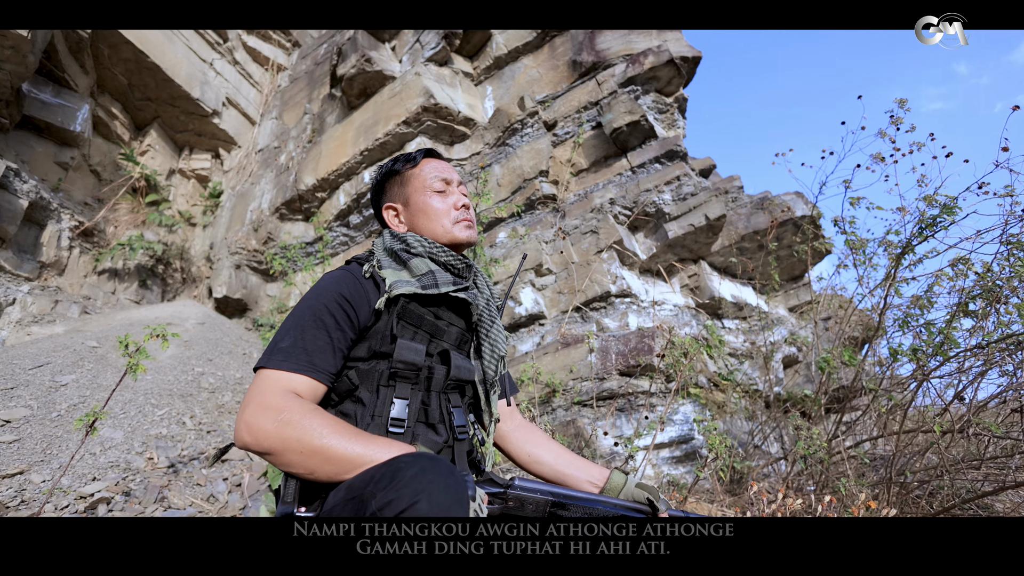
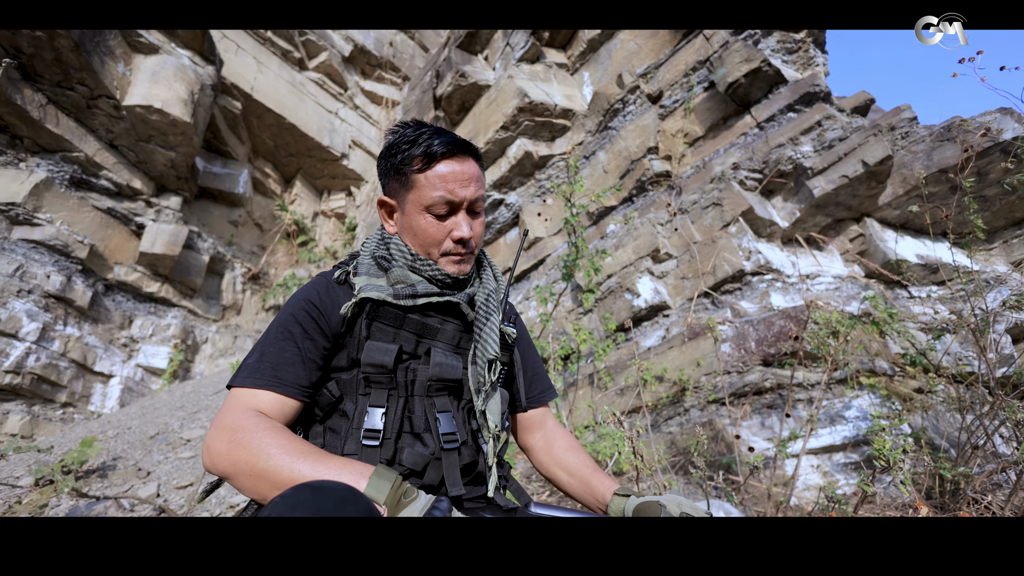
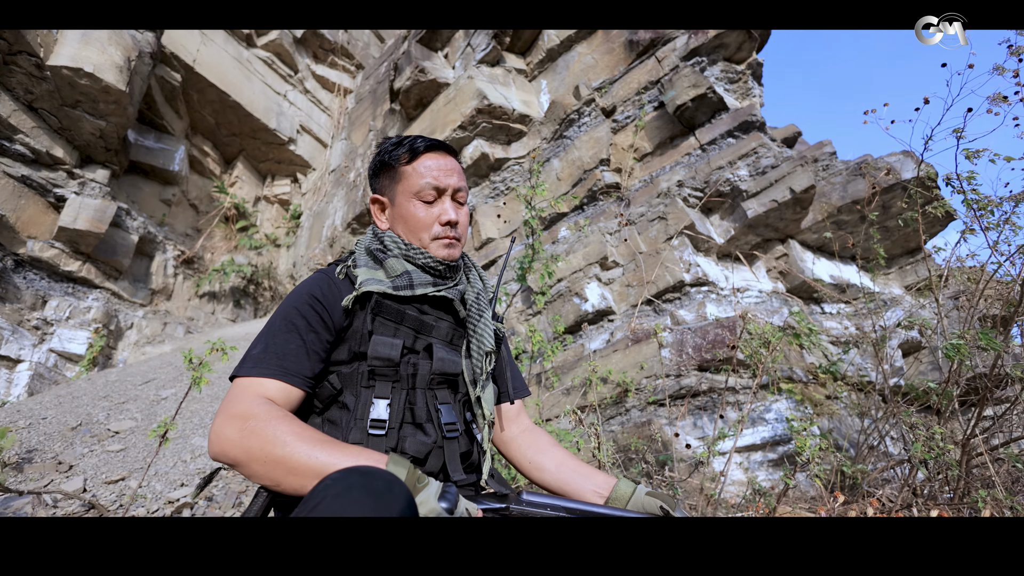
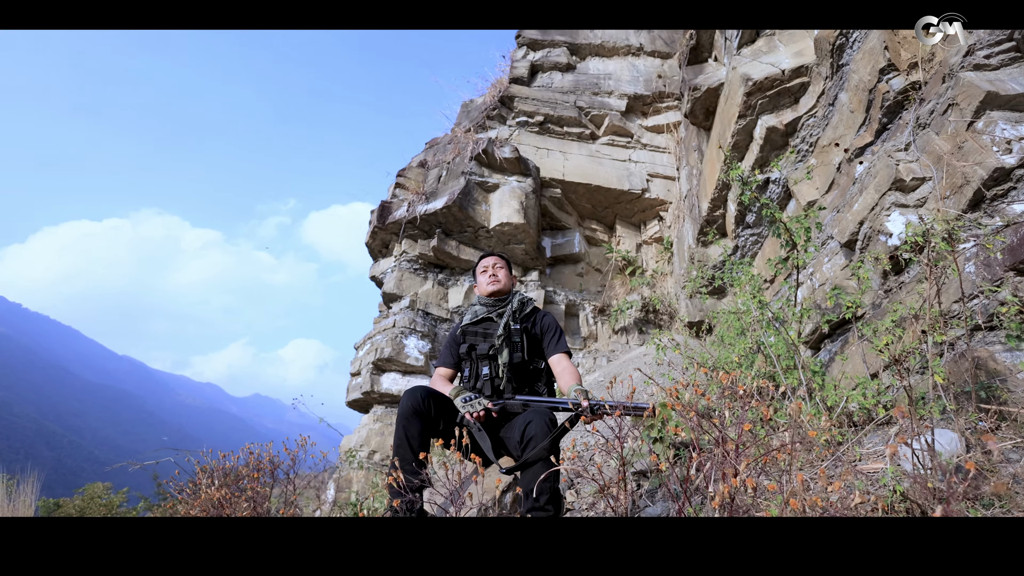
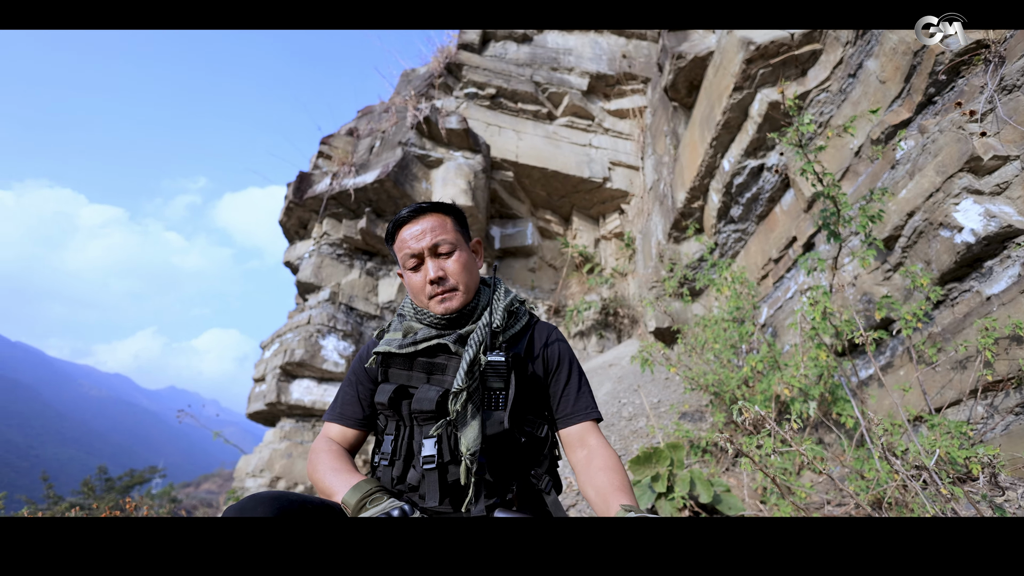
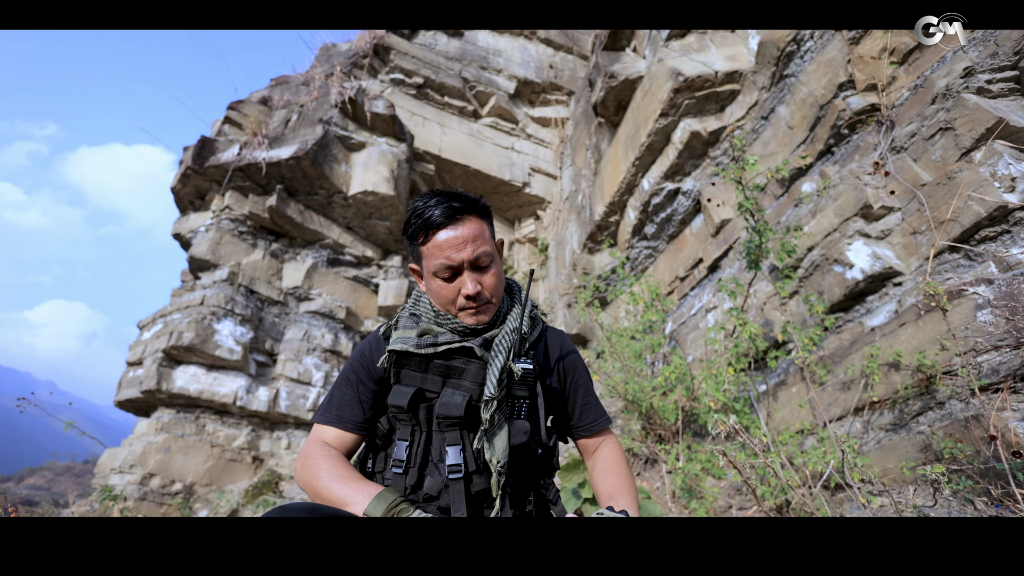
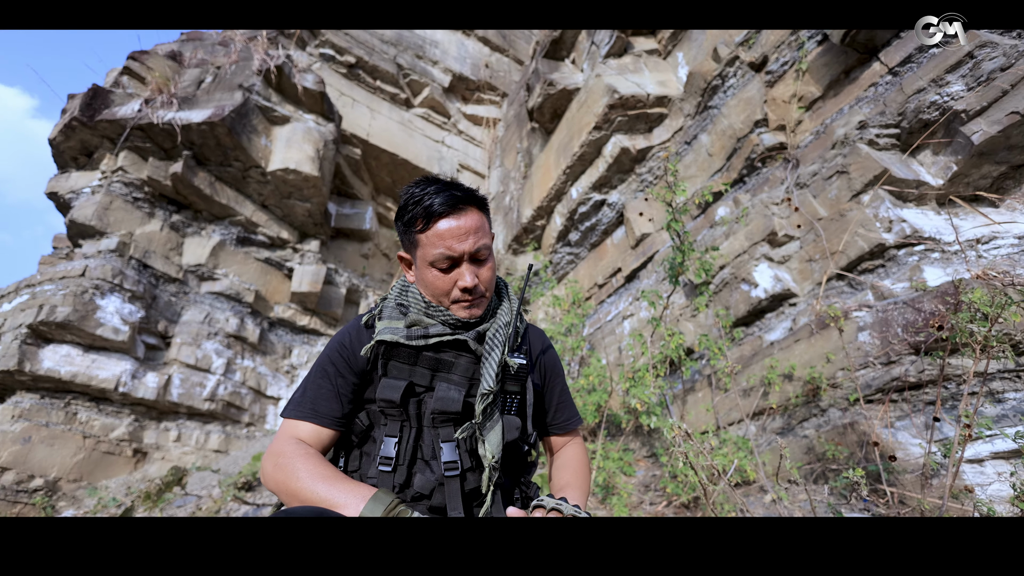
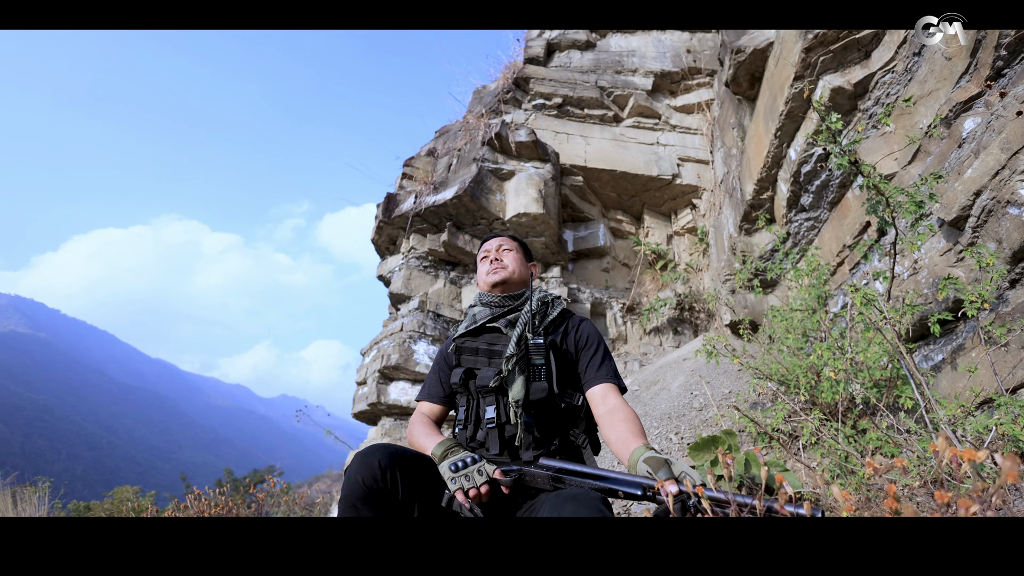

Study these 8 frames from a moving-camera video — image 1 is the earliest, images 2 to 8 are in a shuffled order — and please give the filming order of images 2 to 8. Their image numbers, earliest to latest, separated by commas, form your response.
3, 2, 7, 6, 5, 8, 4
